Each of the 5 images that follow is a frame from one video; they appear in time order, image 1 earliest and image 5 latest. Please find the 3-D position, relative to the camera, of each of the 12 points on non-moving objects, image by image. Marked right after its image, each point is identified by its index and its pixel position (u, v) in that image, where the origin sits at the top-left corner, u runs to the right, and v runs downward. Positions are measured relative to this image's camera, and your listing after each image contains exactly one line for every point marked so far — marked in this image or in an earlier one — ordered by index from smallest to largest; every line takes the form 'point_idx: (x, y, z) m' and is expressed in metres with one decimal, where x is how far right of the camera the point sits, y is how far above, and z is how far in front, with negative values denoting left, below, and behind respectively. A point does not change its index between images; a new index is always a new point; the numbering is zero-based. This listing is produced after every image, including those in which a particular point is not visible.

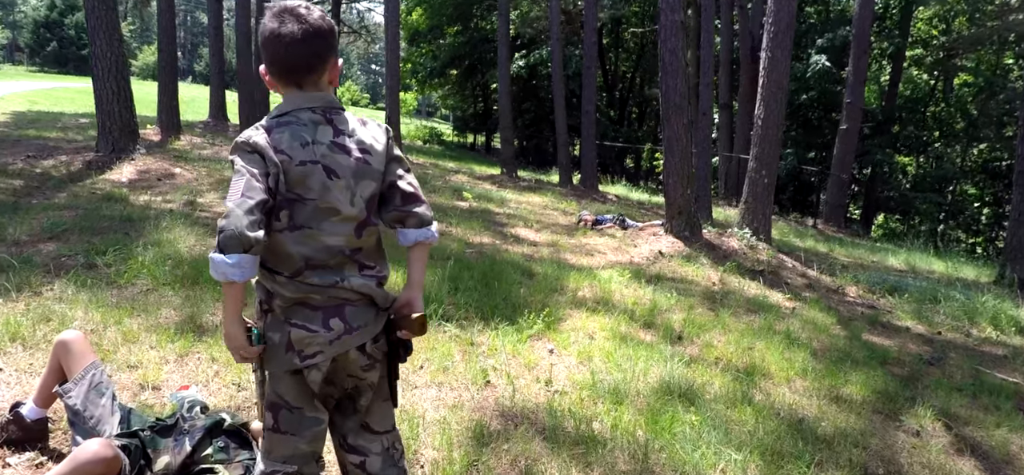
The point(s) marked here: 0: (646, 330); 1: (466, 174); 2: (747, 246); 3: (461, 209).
0: (+0.9, -0.6, +5.1) m
1: (-1.1, +1.5, +18.0) m
2: (+2.9, -0.1, +9.5) m
3: (-0.7, +0.4, +10.5) m
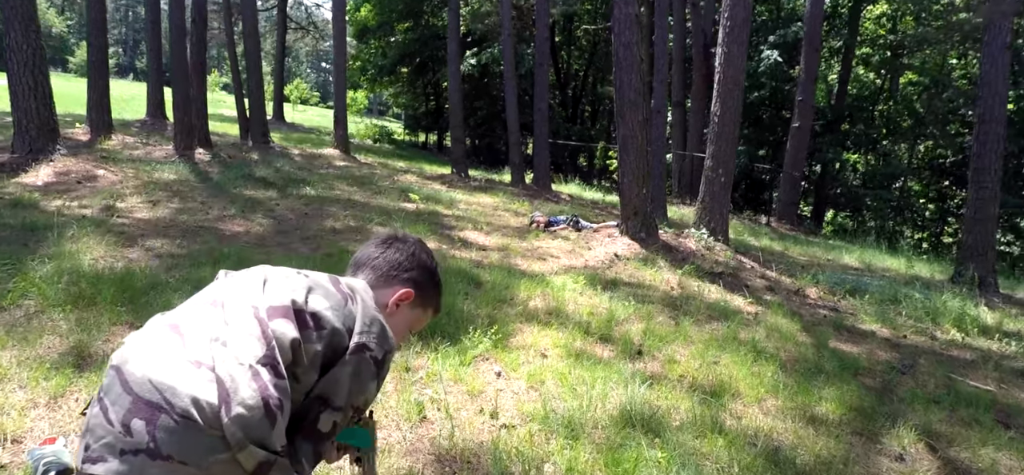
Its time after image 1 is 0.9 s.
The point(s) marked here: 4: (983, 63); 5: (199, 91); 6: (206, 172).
0: (+0.5, -0.6, +4.6) m
1: (-2.2, +1.5, +17.4) m
2: (+2.3, -0.1, +9.1) m
3: (-1.3, +0.3, +10.0) m
4: (+5.9, +2.2, +9.5) m
5: (-6.3, +3.0, +15.5) m
6: (-4.9, +1.1, +12.3) m
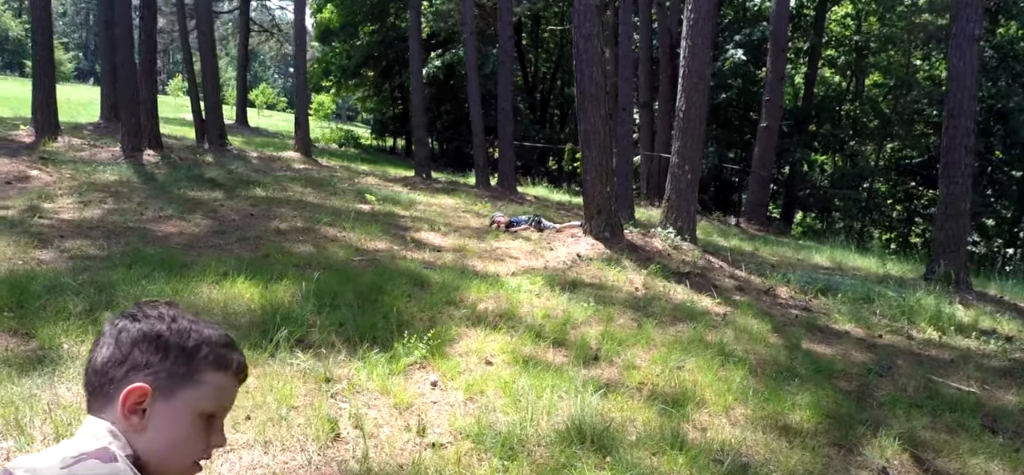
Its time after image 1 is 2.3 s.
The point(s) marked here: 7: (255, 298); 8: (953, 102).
0: (+0.2, -0.6, +4.2) m
1: (-3.0, +1.4, +16.9) m
2: (+1.8, -0.1, +8.8) m
3: (-1.9, +0.3, +9.5) m
4: (+5.4, +2.3, +9.3) m
5: (-7.1, +2.8, +14.9) m
6: (-5.5, +1.0, +11.7) m
7: (-1.5, -0.3, +4.5) m
8: (+5.4, +1.7, +9.4) m
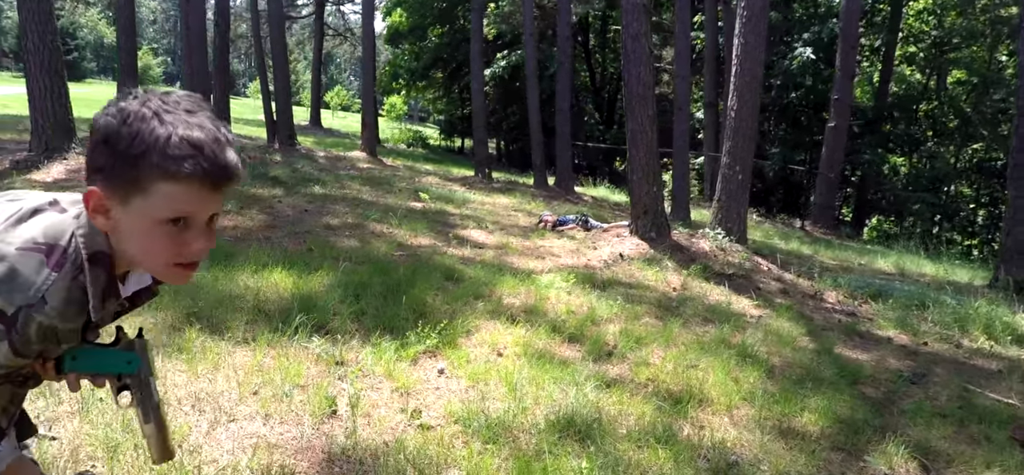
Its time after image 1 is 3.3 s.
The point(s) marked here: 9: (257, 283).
0: (+0.3, -0.6, +4.3) m
1: (-1.7, +1.4, +17.2) m
2: (+2.3, -0.1, +8.7) m
3: (-1.2, +0.4, +9.8) m
4: (+6.0, +2.2, +8.9) m
5: (-5.9, +2.9, +15.6) m
6: (-4.7, +1.1, +12.3) m
7: (-1.4, -0.3, +4.7) m
8: (+6.0, +1.7, +9.0) m
9: (-1.6, -0.3, +4.7) m
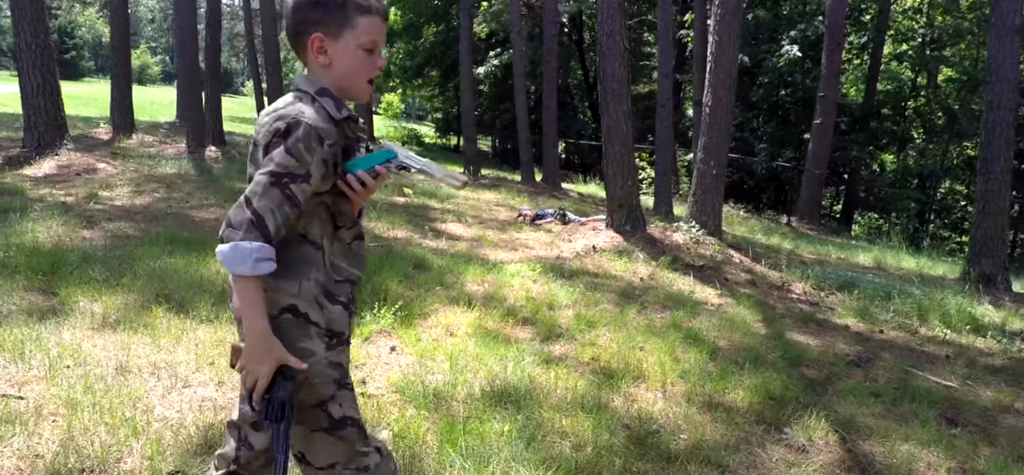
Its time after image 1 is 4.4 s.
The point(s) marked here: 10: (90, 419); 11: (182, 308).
0: (+0.1, -0.5, +4.5) m
1: (-1.9, +1.5, +17.4) m
2: (+2.1, 0.0, +8.9) m
3: (-1.5, +0.4, +10.0) m
4: (+5.7, +2.3, +9.1) m
5: (-6.1, +3.0, +15.8) m
6: (-4.9, +1.1, +12.5) m
7: (-1.6, -0.2, +4.9) m
8: (+5.8, +1.7, +9.2) m
9: (-1.8, -0.2, +4.9) m
10: (-1.5, -0.6, +2.8) m
11: (-1.8, -0.4, +4.2) m
